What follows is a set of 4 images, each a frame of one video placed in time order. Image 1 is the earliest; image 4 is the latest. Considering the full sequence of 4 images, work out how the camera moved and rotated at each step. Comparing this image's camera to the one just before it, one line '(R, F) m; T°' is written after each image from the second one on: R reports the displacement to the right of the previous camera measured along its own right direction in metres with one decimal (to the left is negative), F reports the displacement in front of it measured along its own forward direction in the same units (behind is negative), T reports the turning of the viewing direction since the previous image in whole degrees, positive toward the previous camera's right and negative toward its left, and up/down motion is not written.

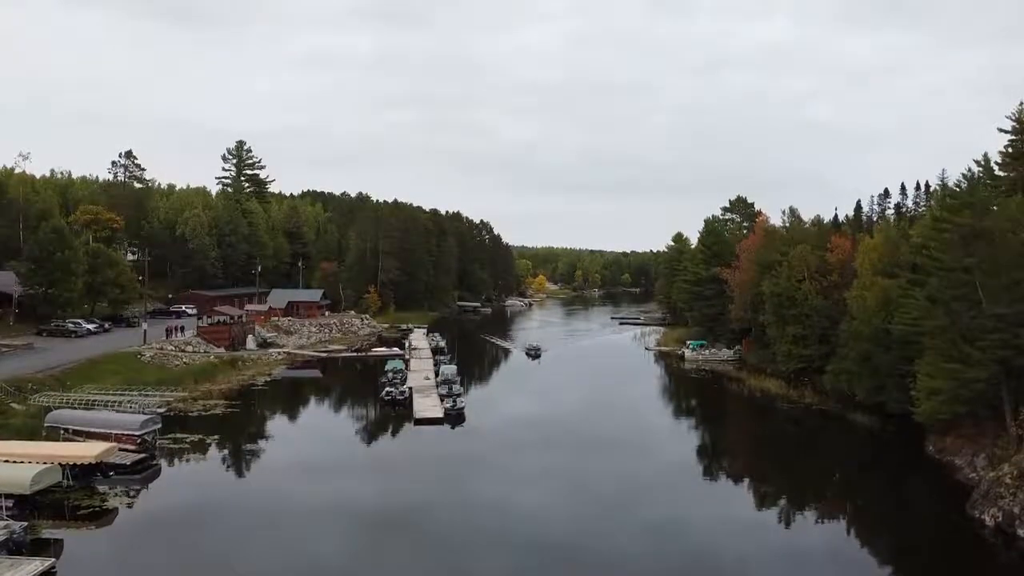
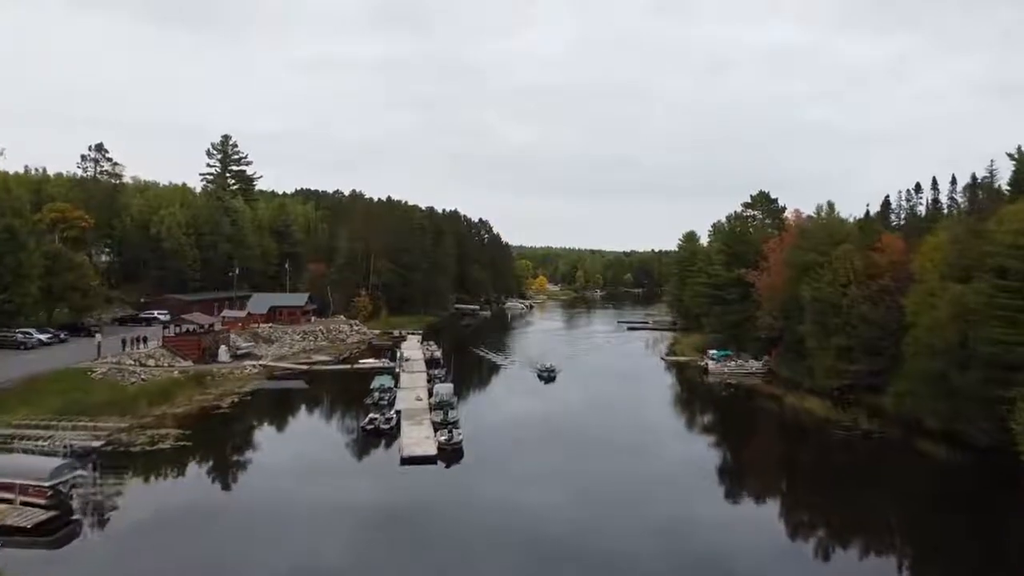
(-0.3, +6.0) m; 0°
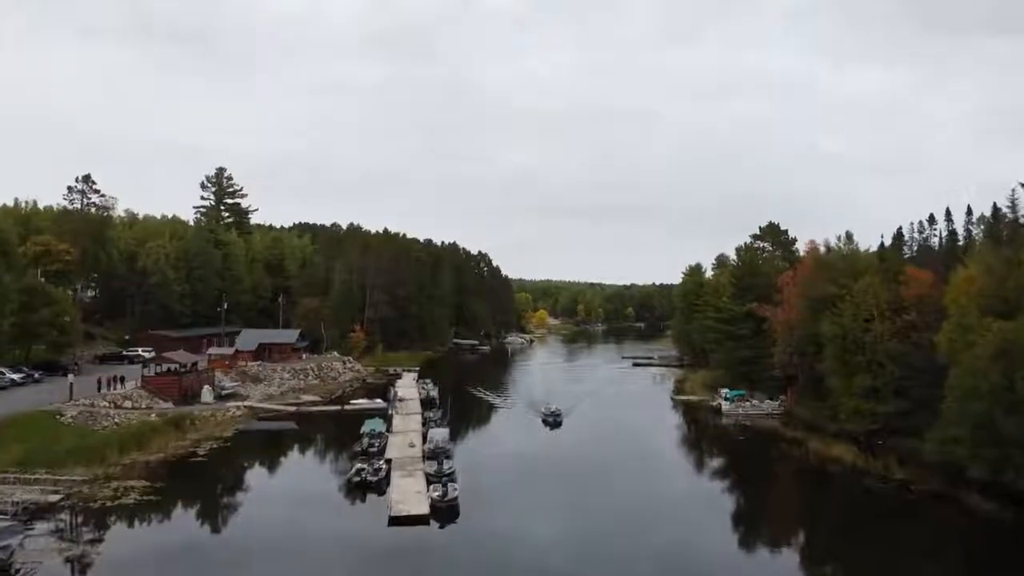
(-0.1, +2.7) m; 0°
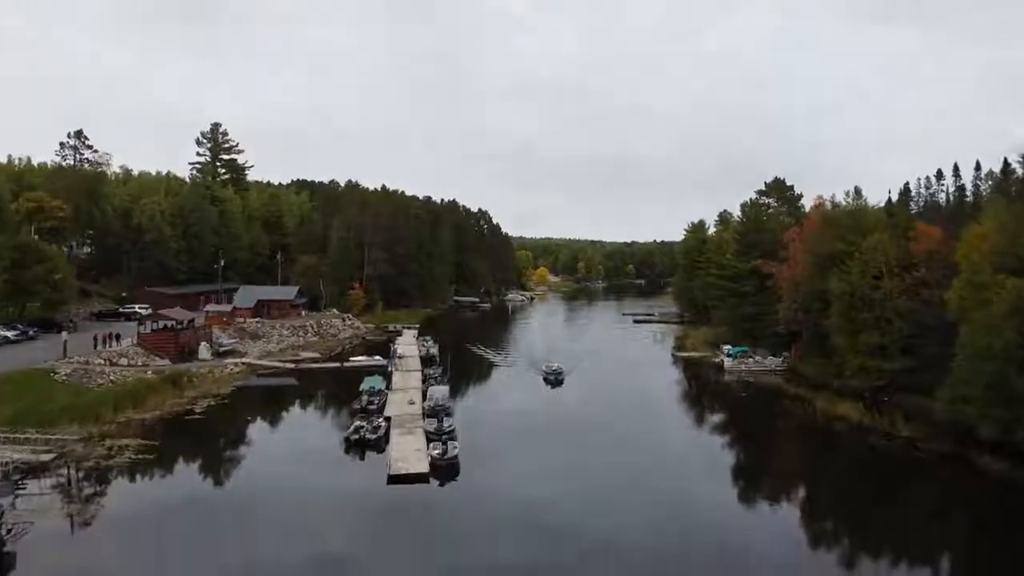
(0.0, +0.8) m; 0°
